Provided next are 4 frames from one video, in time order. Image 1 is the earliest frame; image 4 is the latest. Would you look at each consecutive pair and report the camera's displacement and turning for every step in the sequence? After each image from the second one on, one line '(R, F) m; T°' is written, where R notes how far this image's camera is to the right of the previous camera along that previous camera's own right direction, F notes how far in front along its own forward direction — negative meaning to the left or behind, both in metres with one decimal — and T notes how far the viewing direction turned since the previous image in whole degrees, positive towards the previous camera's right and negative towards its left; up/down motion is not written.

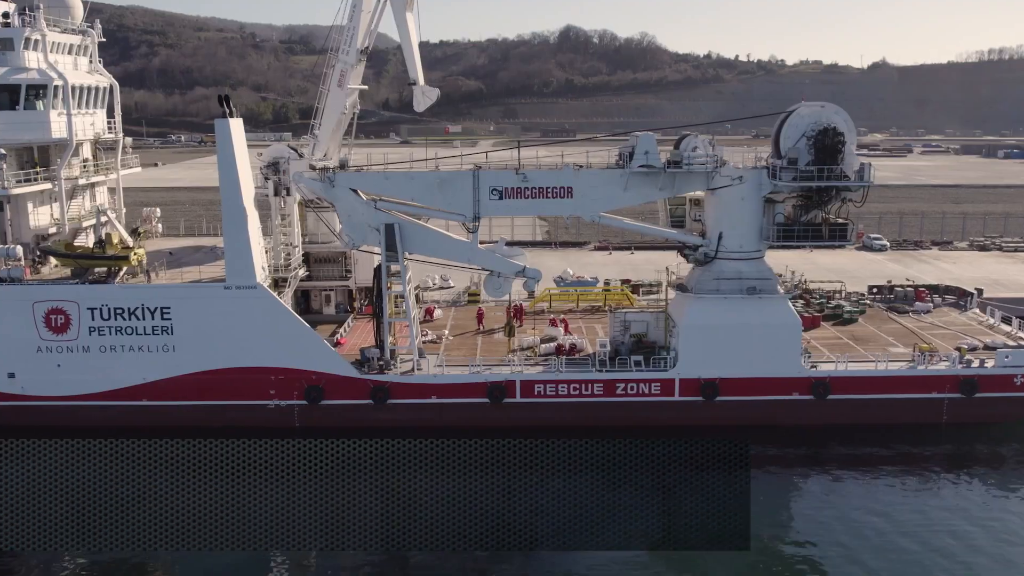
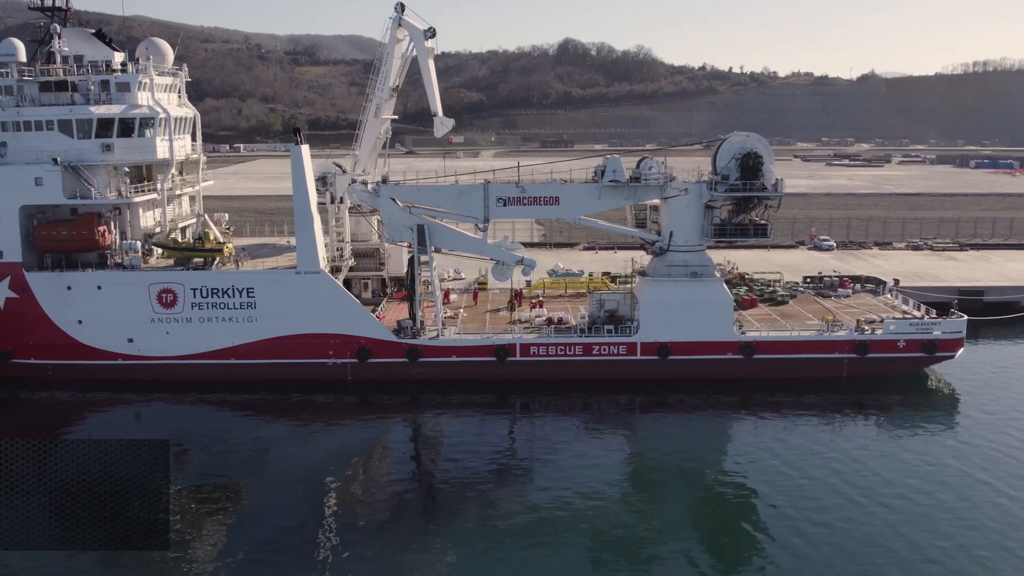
(0.0, -4.8) m; 0°
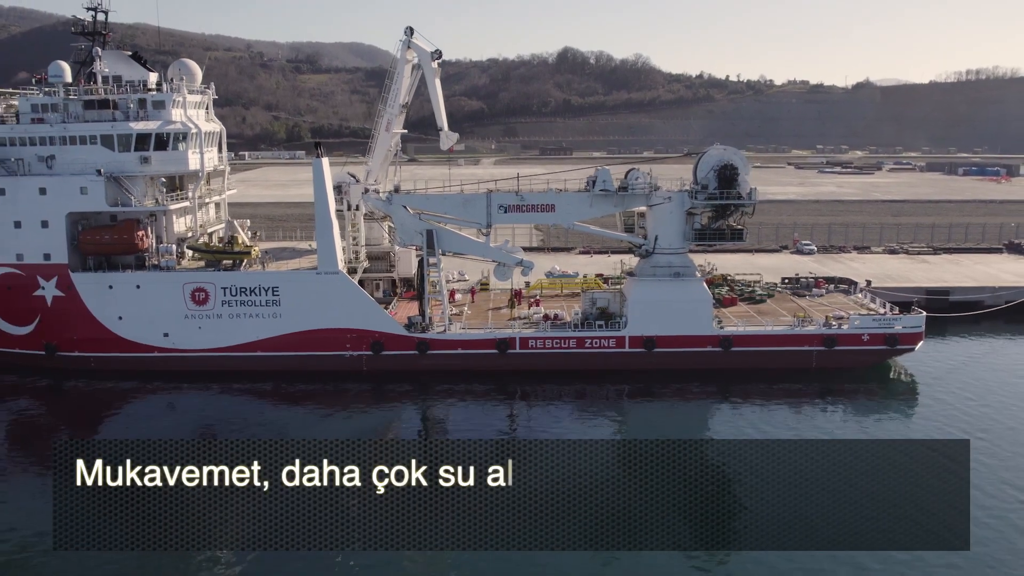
(0.0, -2.1) m; 0°
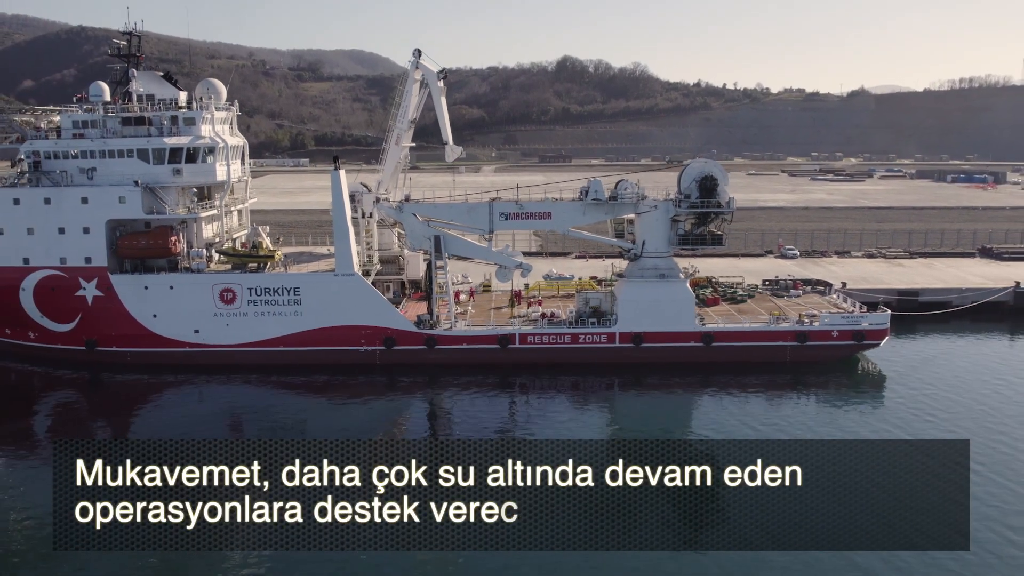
(0.0, -2.1) m; 0°
